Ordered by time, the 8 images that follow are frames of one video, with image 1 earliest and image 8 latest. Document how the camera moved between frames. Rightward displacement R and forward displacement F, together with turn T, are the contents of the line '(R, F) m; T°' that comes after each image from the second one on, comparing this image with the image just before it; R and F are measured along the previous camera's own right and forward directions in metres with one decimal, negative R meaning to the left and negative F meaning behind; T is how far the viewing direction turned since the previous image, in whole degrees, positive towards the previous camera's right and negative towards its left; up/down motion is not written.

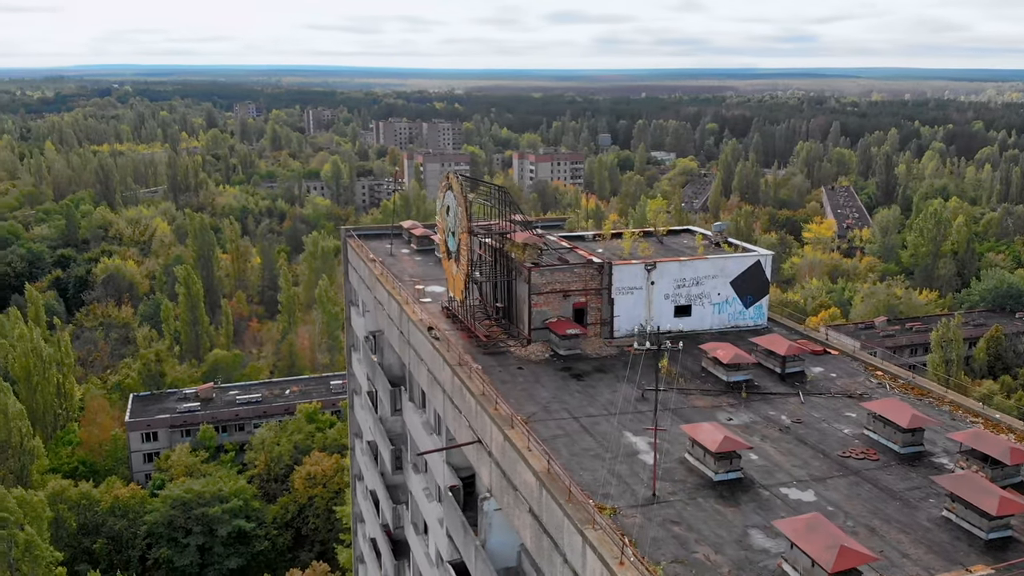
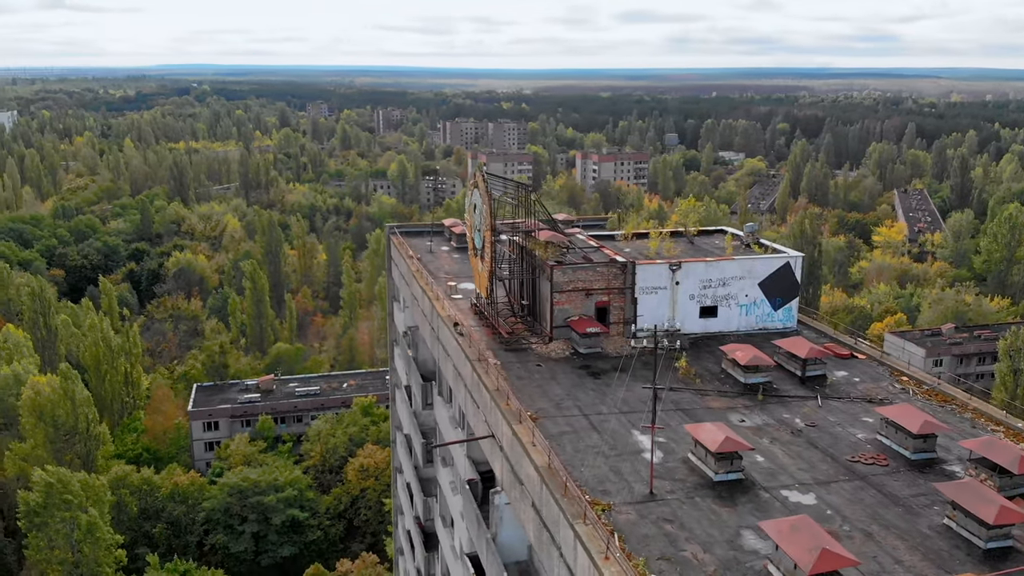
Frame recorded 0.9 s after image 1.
(+0.9, -0.2) m; -4°
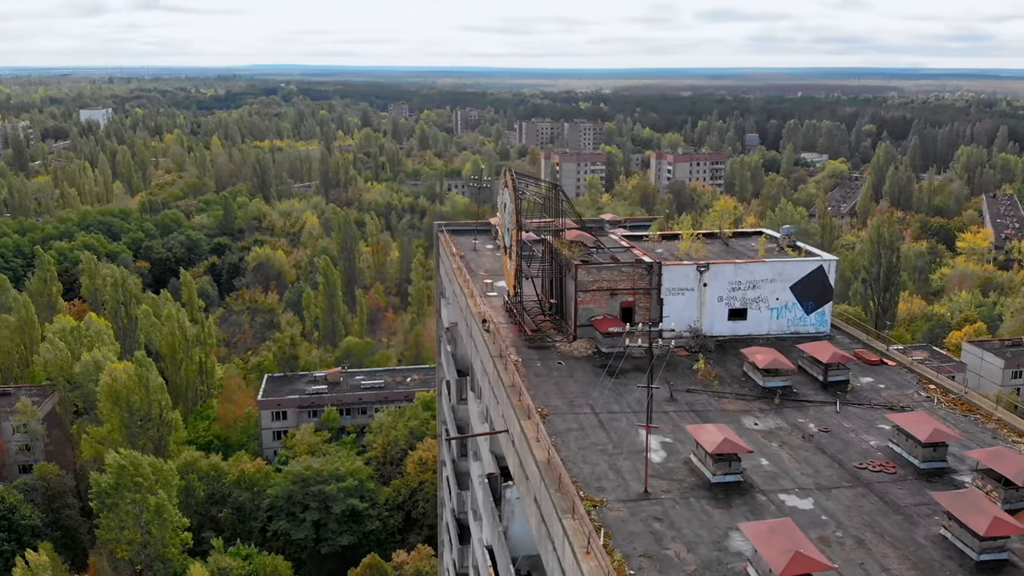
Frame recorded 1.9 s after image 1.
(+1.1, -0.2) m; -5°
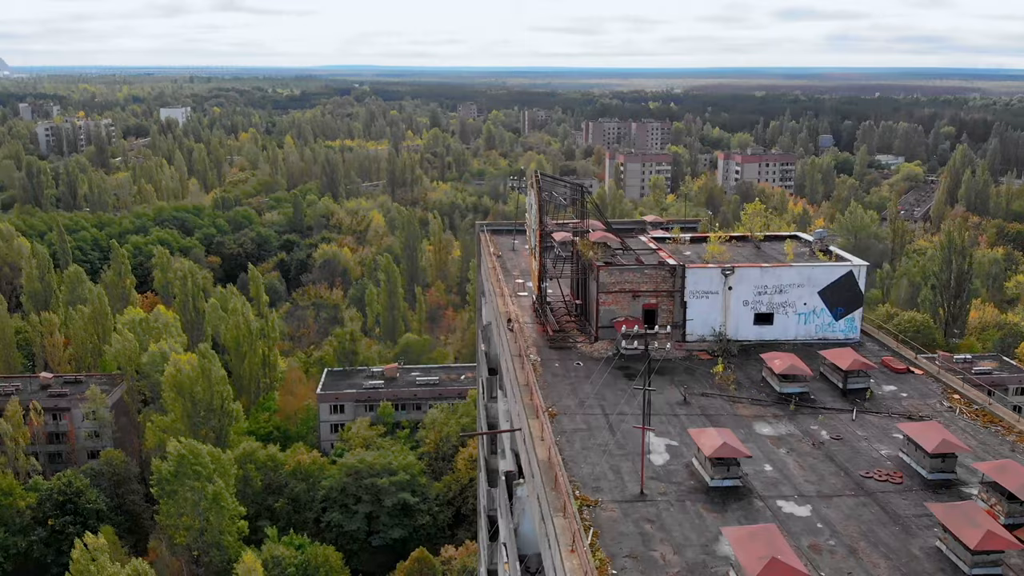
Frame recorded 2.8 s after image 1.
(+1.0, -0.1) m; -4°
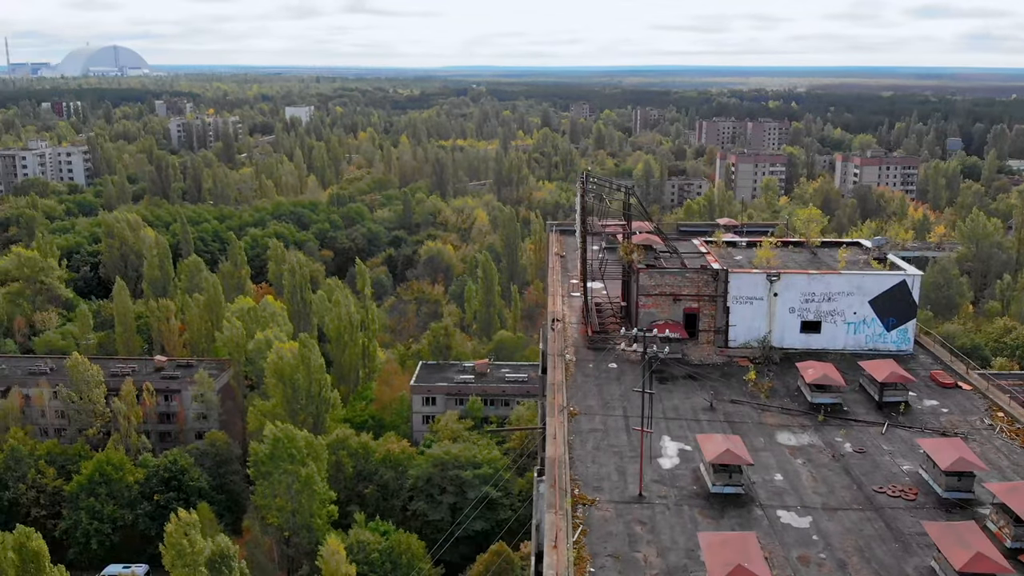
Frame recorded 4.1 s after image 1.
(+1.6, -0.2) m; -7°
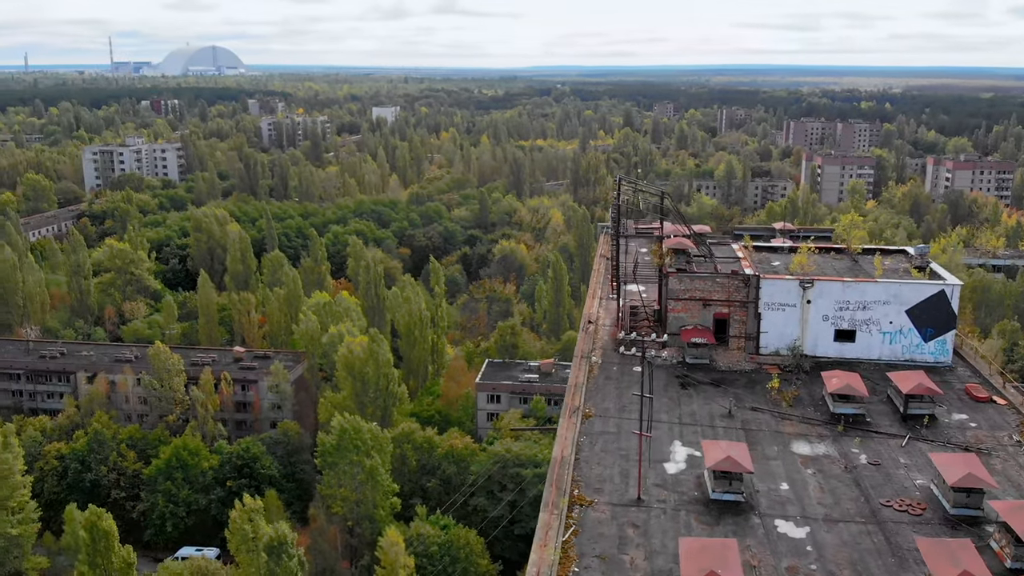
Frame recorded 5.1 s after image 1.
(+1.2, -0.2) m; -5°
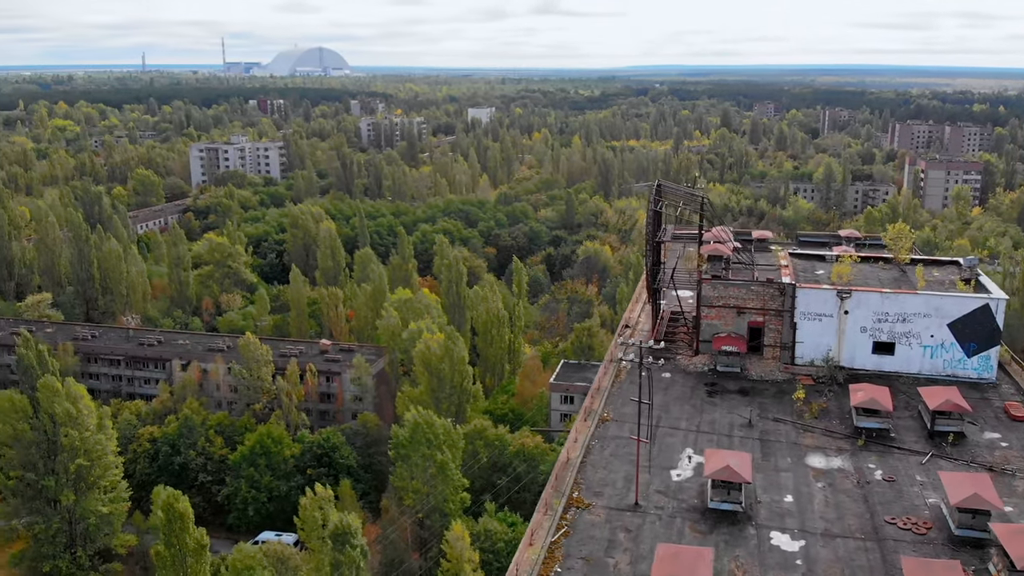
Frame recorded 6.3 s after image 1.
(+1.4, -0.2) m; -6°
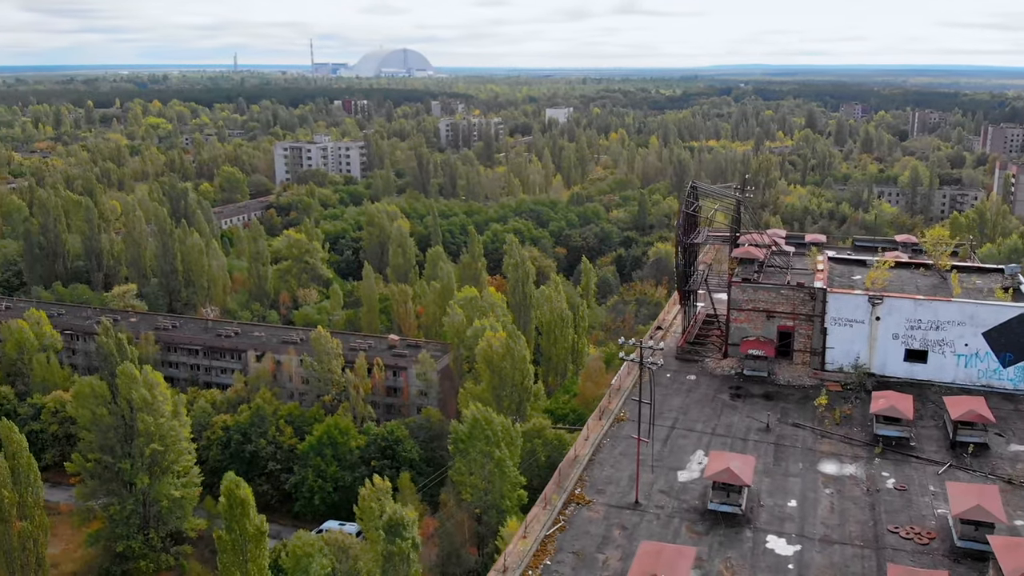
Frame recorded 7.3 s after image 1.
(+1.1, -0.2) m; -5°
